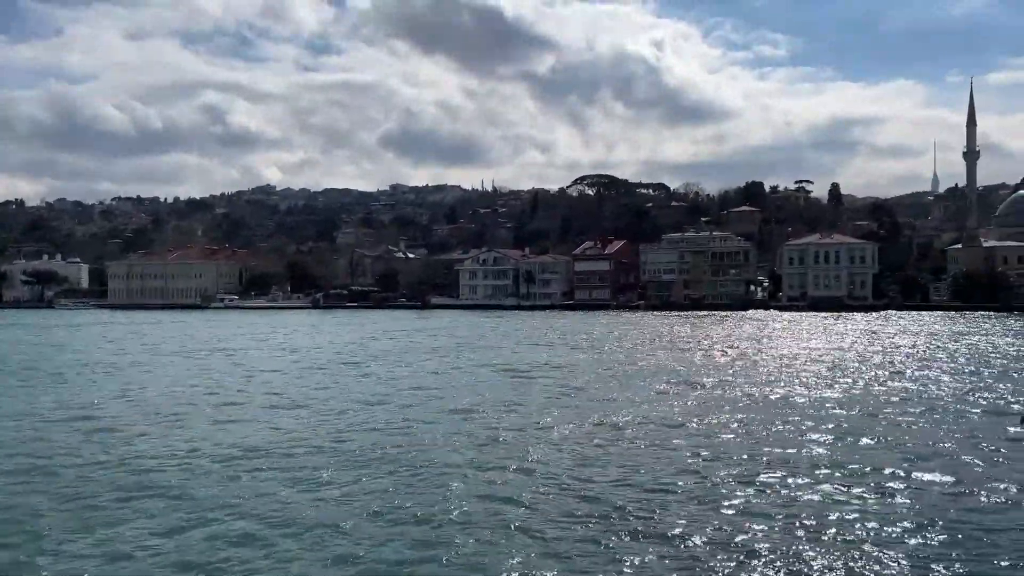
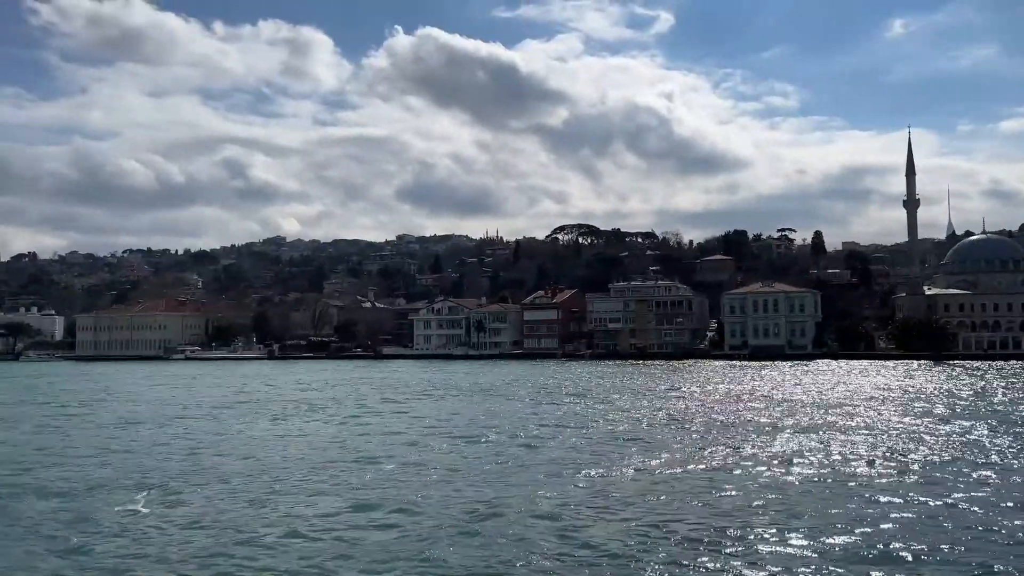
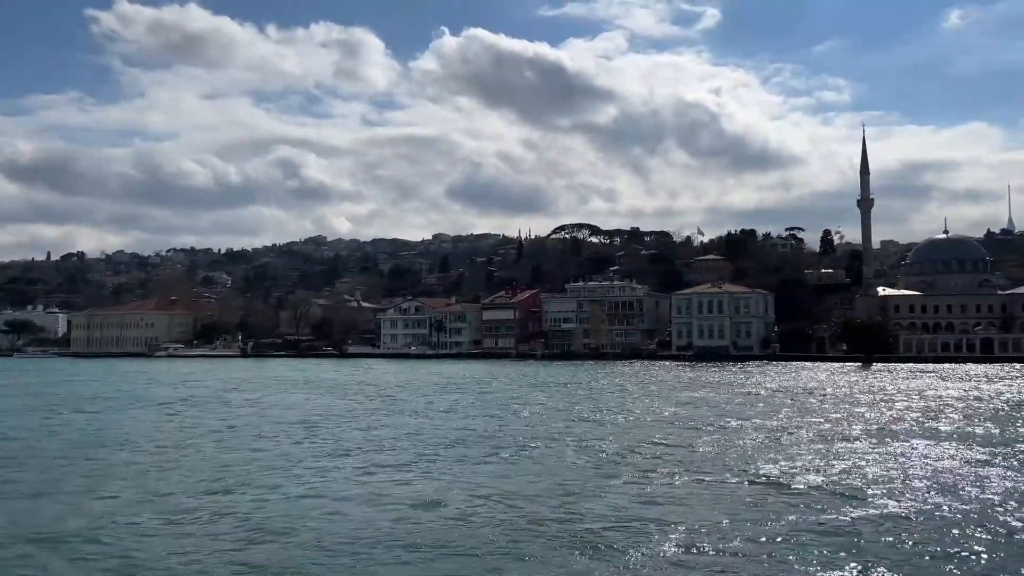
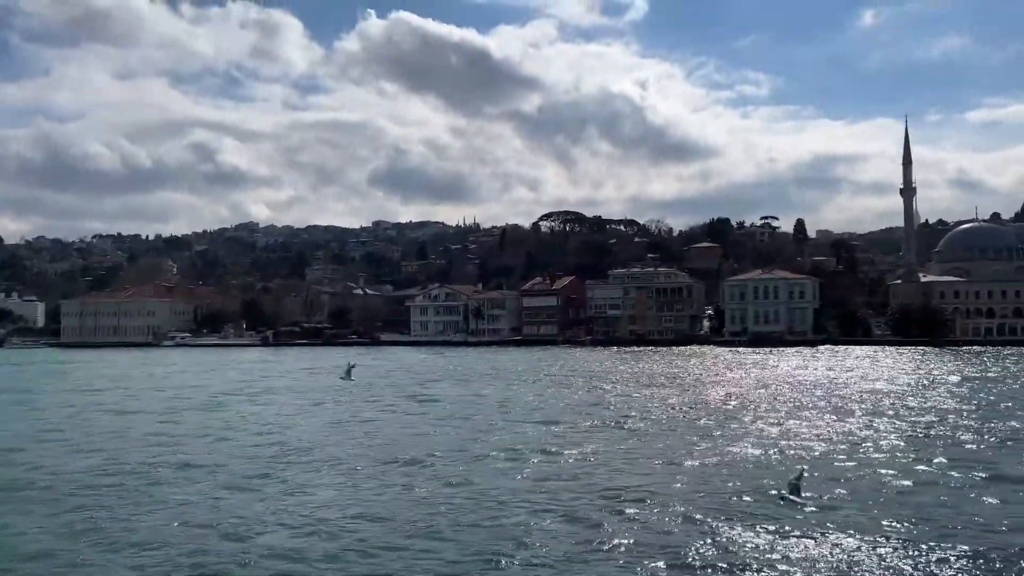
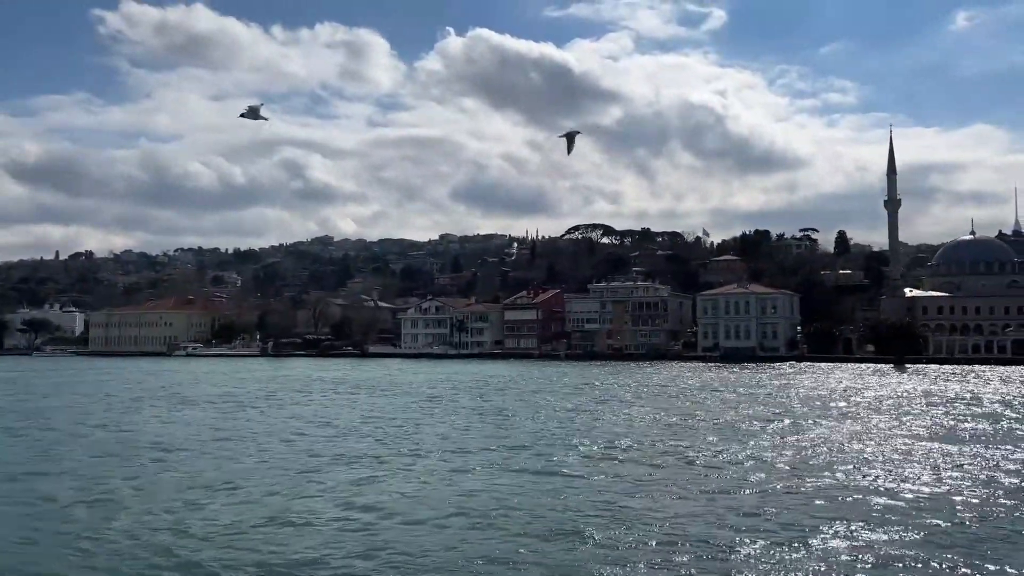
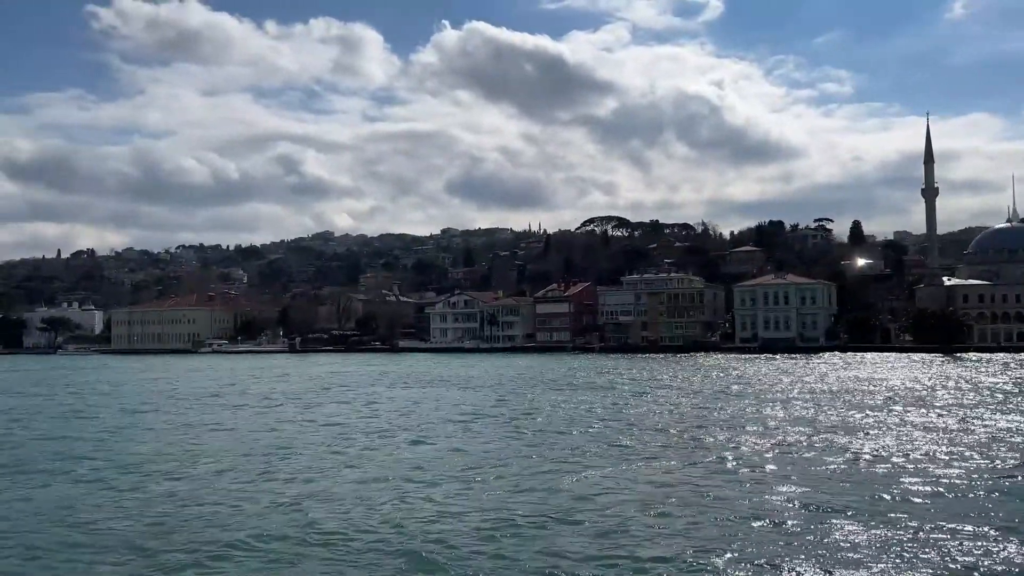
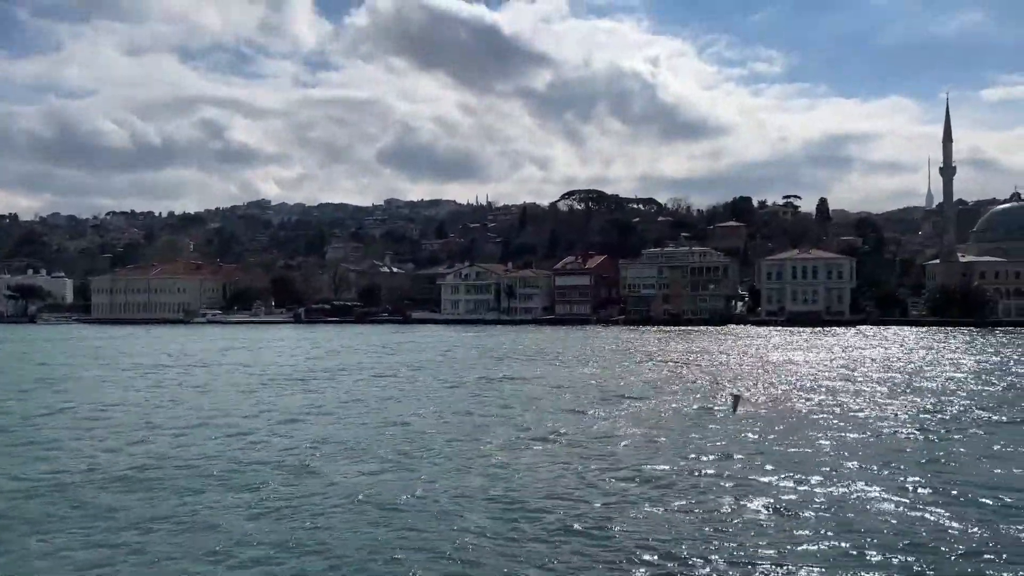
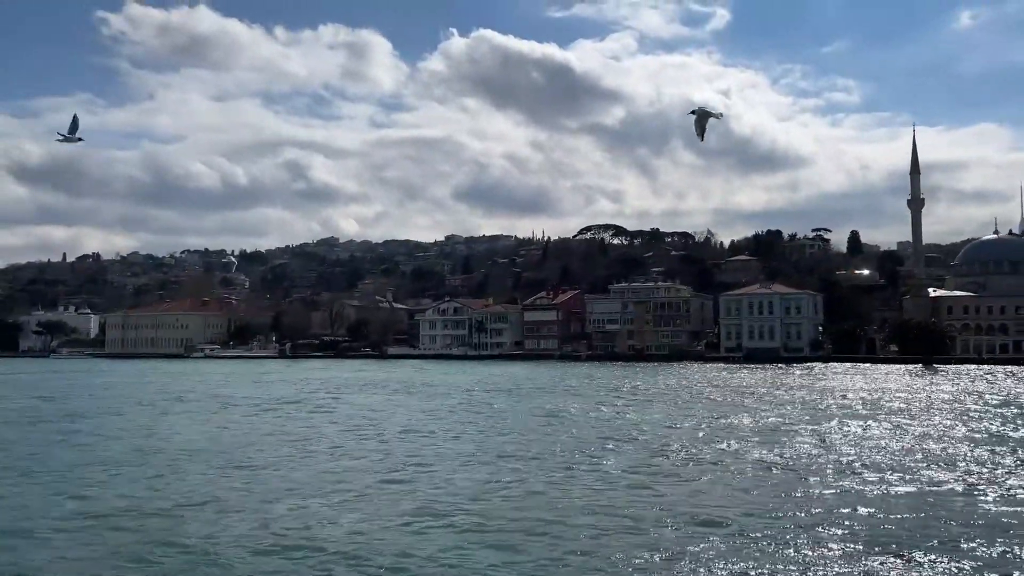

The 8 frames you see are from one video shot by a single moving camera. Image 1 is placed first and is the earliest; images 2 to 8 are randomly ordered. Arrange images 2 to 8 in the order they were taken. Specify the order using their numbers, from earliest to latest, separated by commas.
7, 4, 2, 6, 8, 5, 3
